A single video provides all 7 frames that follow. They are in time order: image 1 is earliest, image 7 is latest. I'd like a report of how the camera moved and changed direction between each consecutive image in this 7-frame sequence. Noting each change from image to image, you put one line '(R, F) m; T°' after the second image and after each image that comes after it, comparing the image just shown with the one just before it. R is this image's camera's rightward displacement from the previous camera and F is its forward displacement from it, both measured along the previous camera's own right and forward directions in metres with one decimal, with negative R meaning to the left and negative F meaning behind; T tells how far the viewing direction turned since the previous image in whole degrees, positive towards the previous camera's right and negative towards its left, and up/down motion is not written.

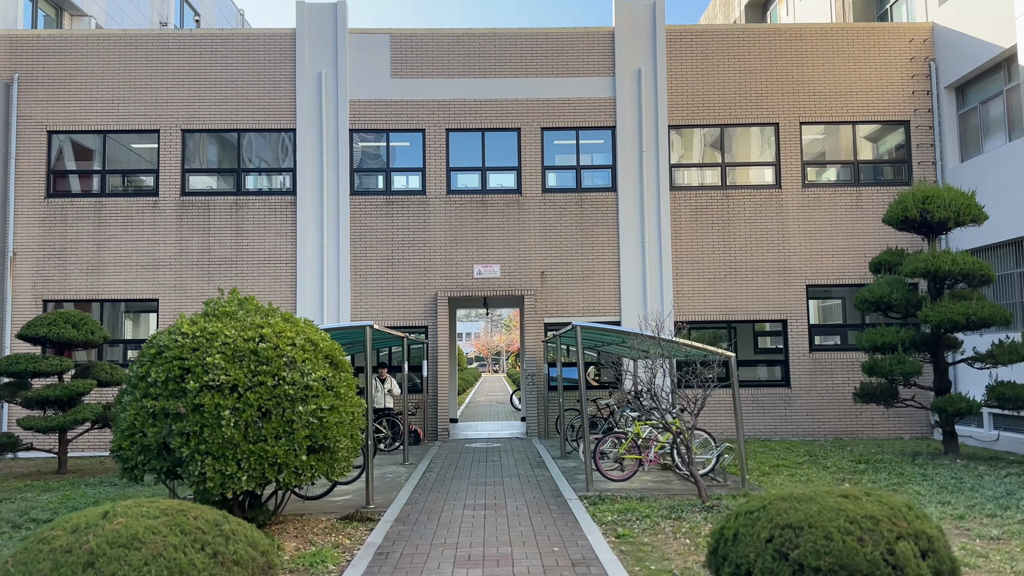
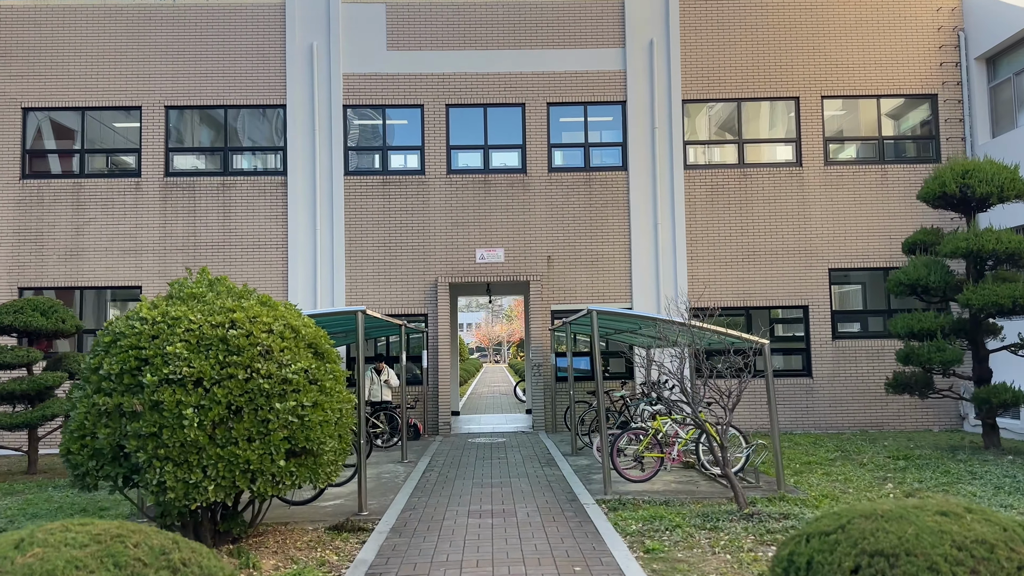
(-0.1, +0.9) m; 0°
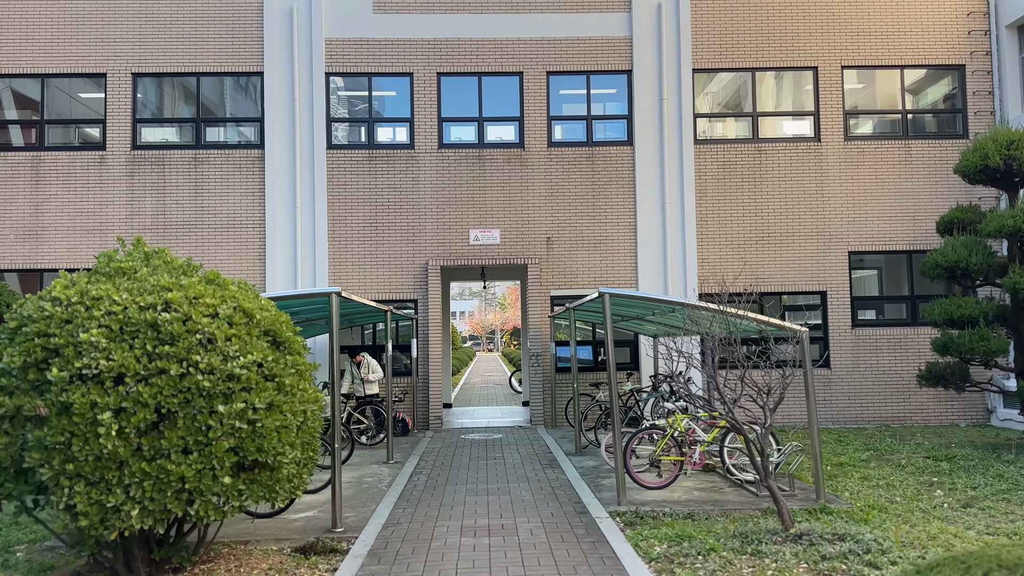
(-0.1, +1.0) m; 0°
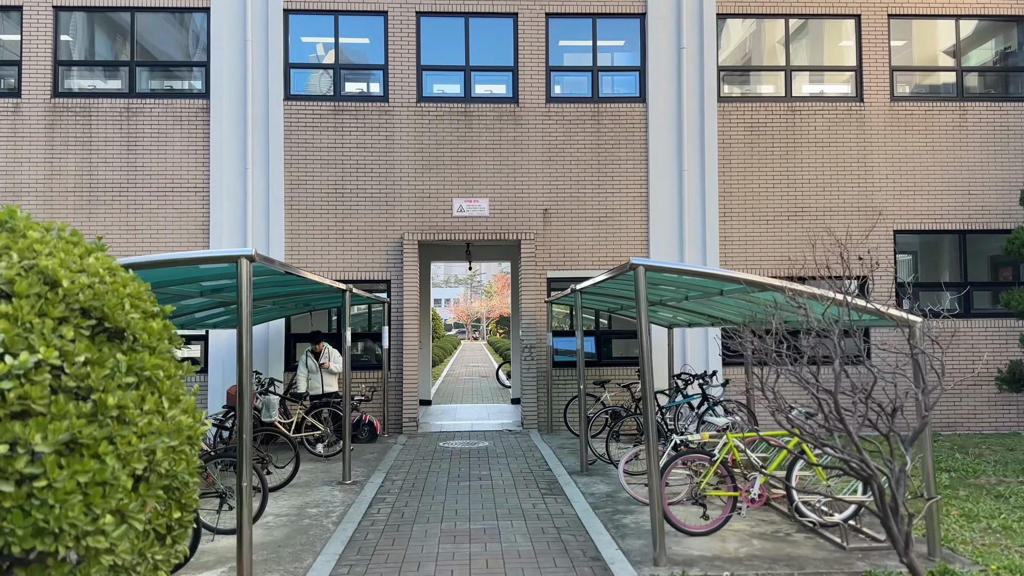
(-0.1, +1.9) m; +1°
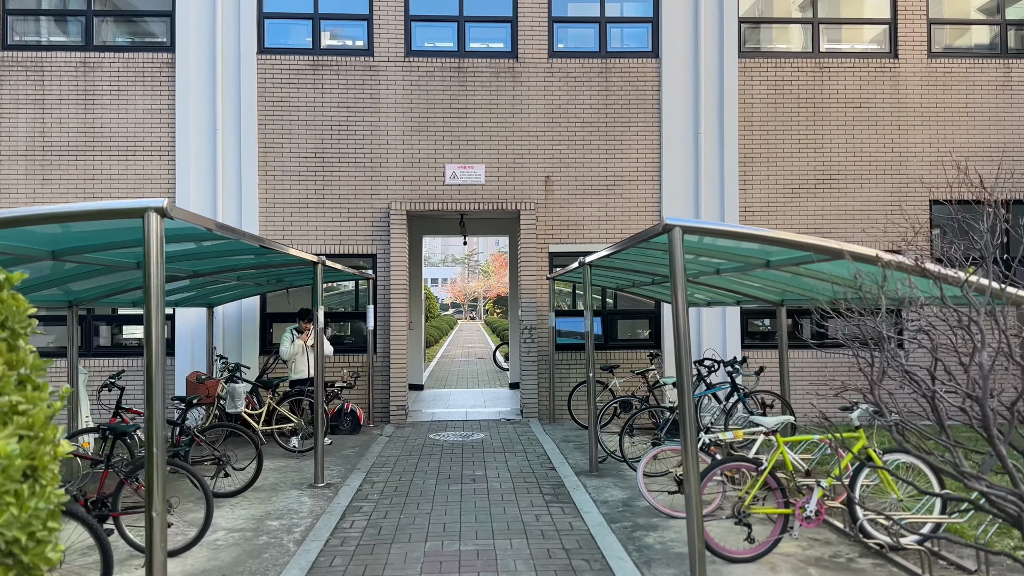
(0.0, +1.0) m; 0°
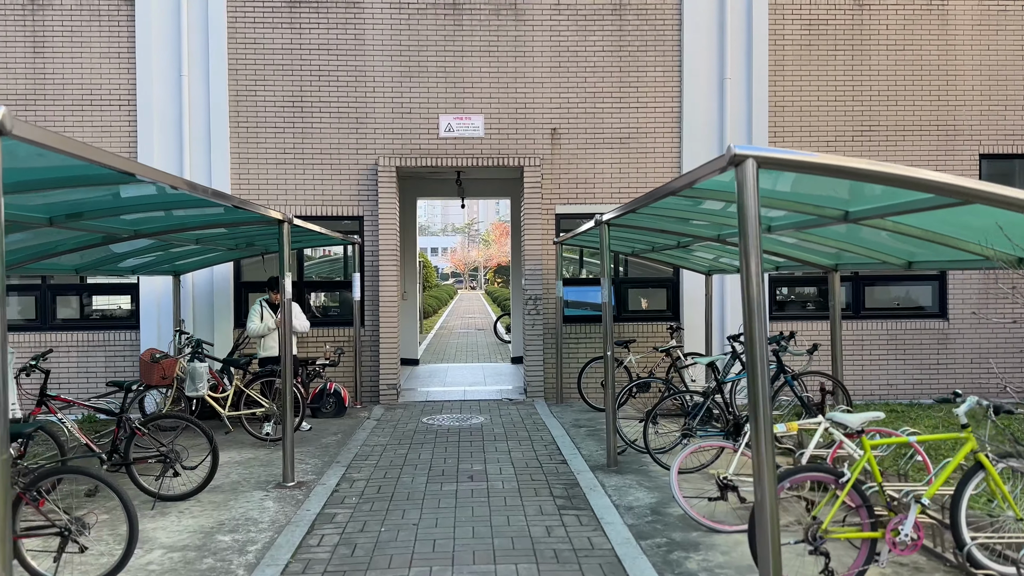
(0.0, +1.0) m; 0°
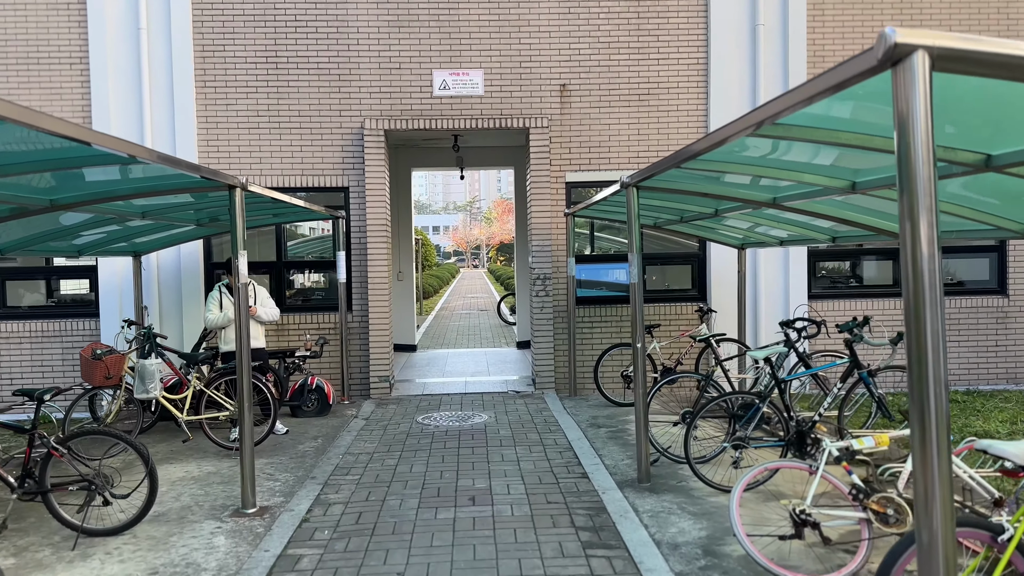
(0.0, +1.0) m; 0°
